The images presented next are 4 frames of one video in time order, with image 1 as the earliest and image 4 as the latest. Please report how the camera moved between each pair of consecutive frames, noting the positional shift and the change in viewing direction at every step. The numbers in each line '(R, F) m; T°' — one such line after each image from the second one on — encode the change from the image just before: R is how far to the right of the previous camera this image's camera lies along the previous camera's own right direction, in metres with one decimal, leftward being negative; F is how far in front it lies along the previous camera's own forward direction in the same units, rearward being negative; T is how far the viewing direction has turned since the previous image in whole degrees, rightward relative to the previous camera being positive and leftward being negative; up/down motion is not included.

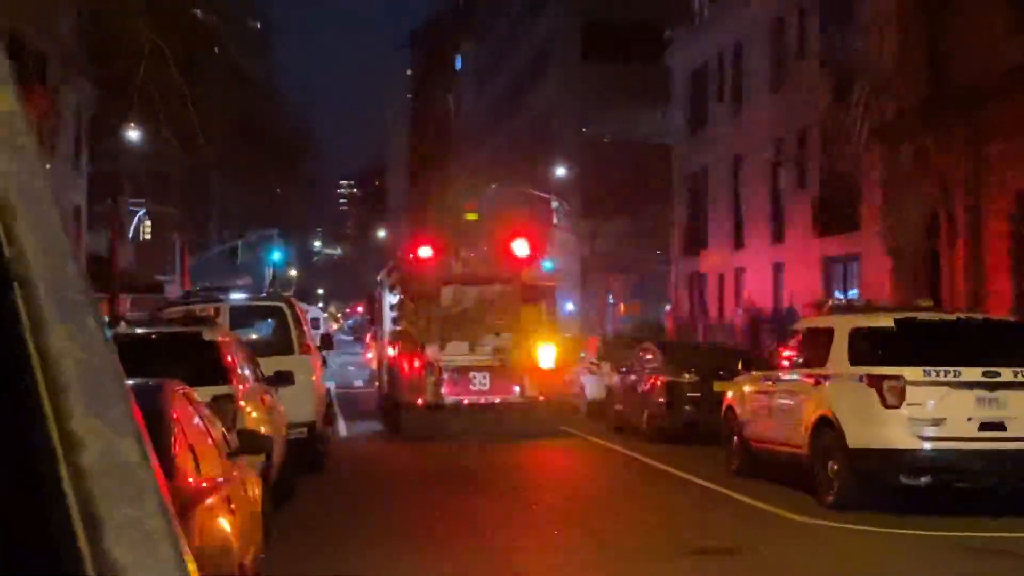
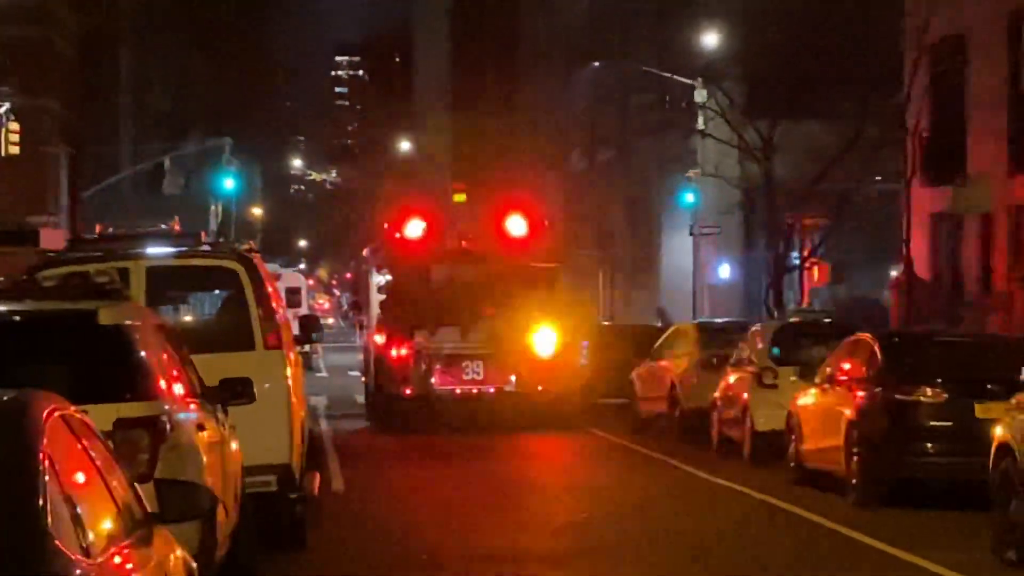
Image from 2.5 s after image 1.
(-0.6, +6.3) m; 0°
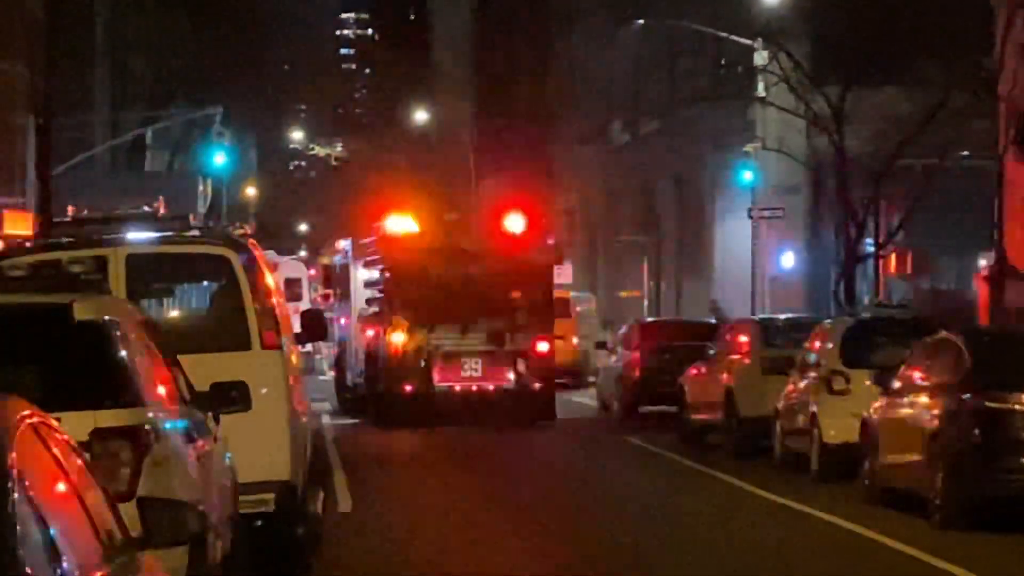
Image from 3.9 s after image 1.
(-0.1, +1.1) m; 0°
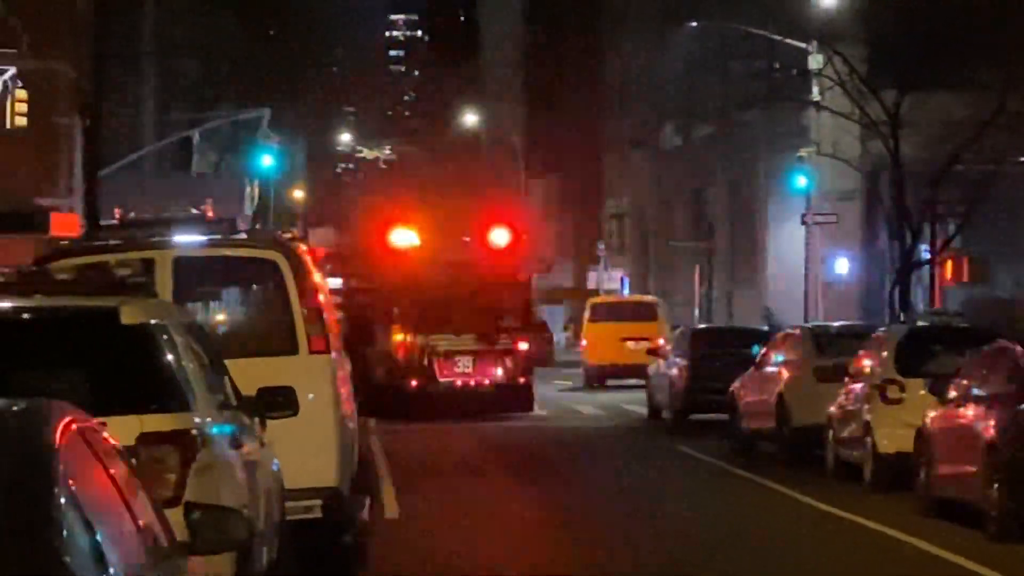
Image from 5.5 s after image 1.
(0.0, +0.1) m; -1°
